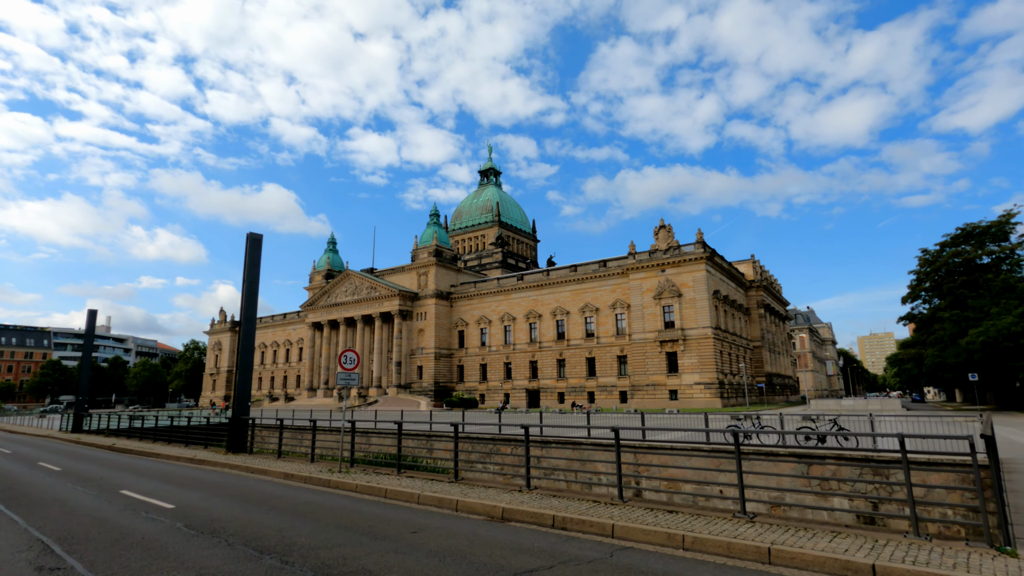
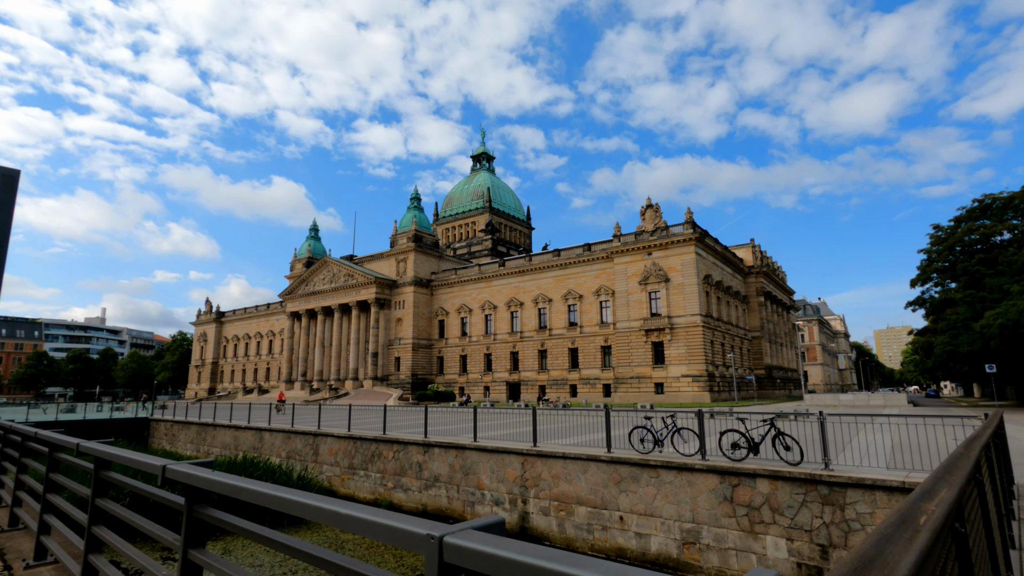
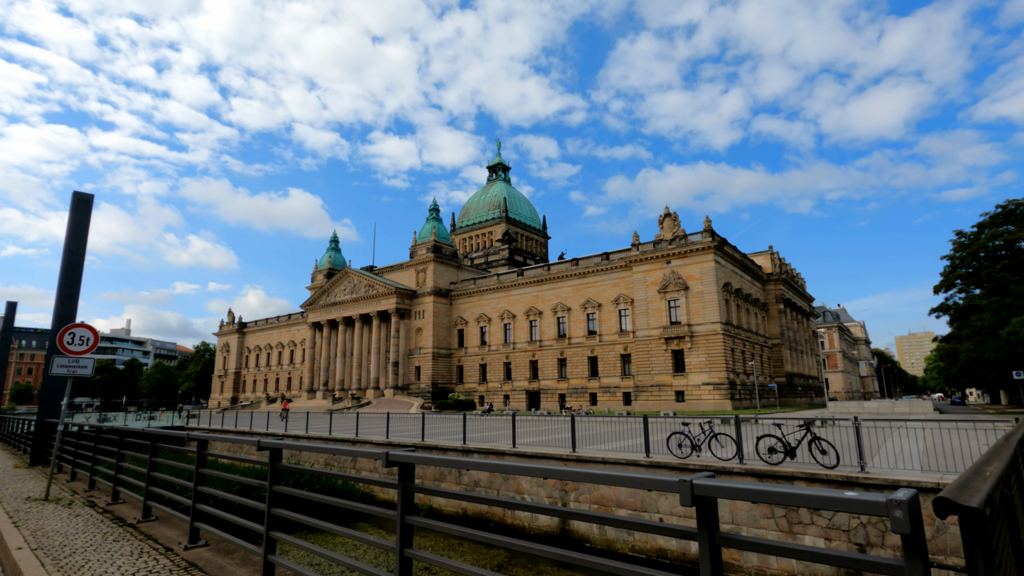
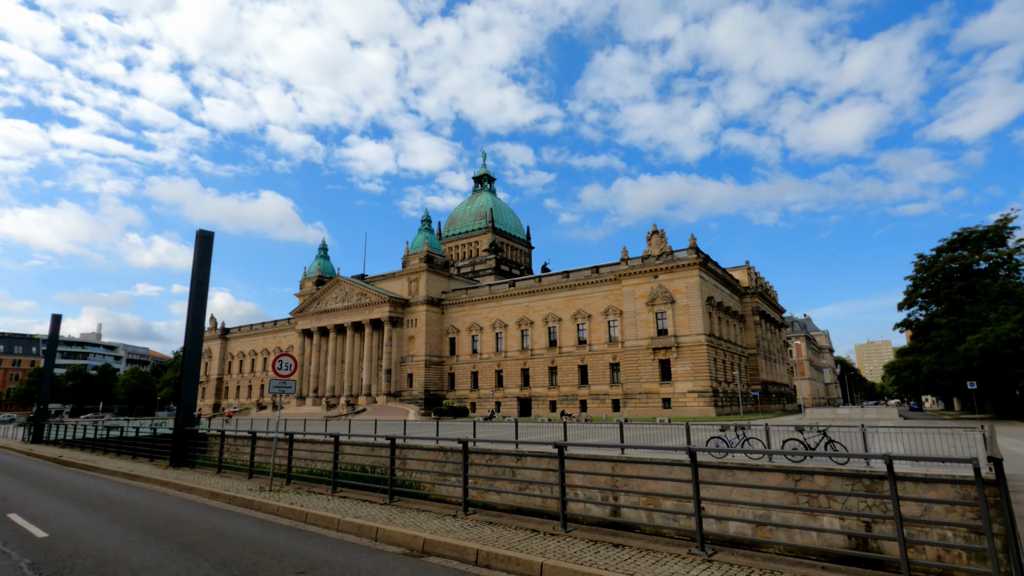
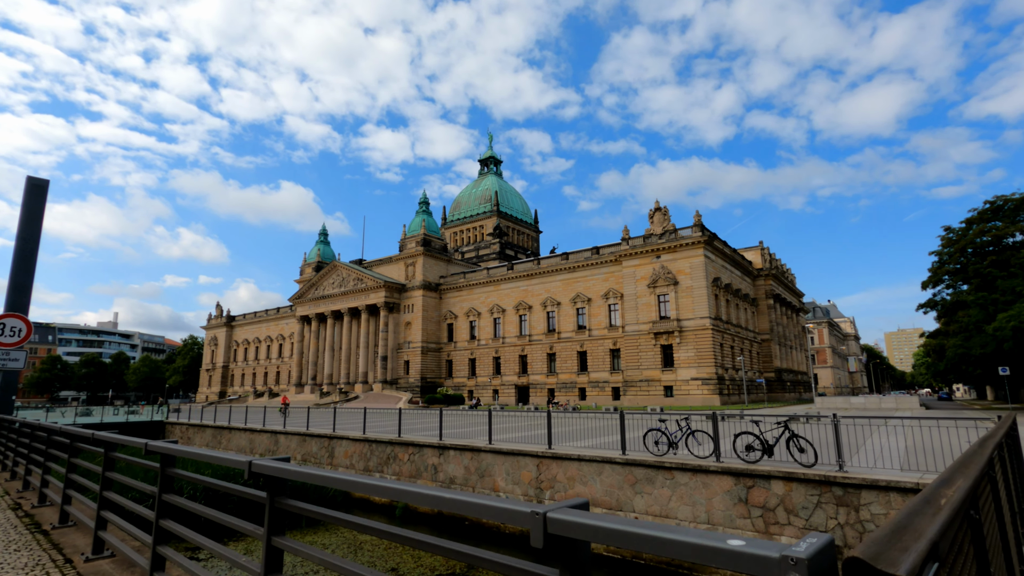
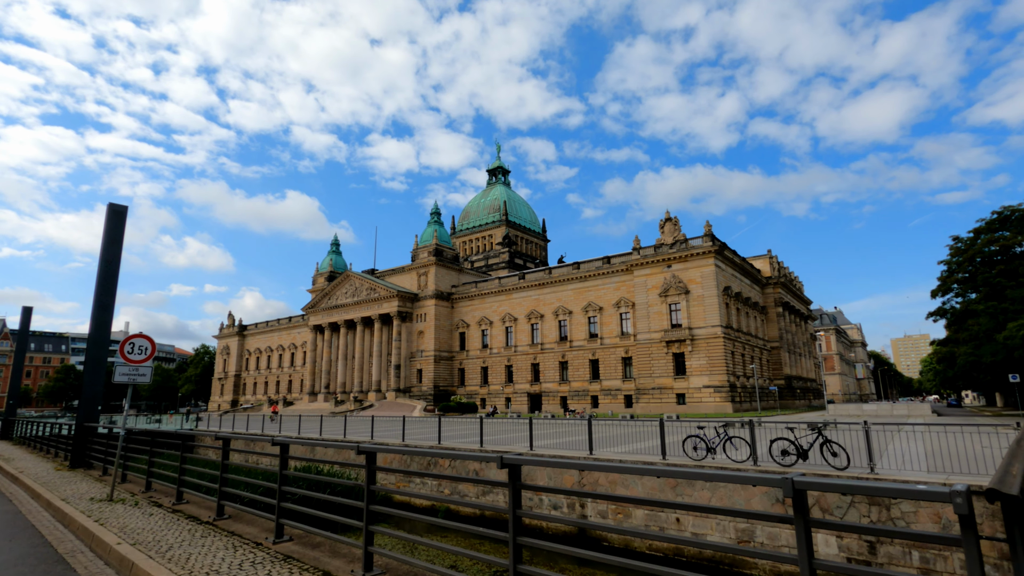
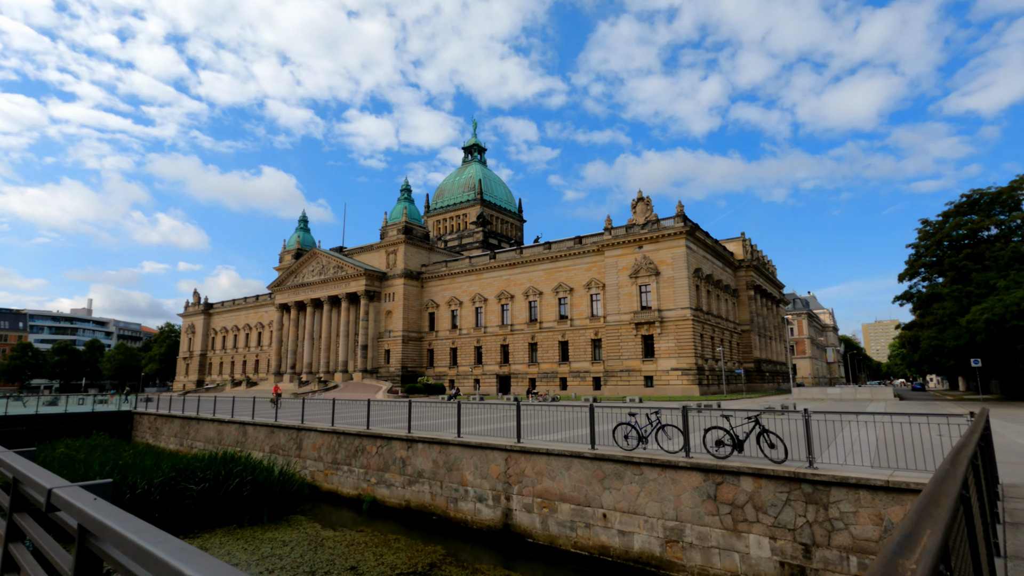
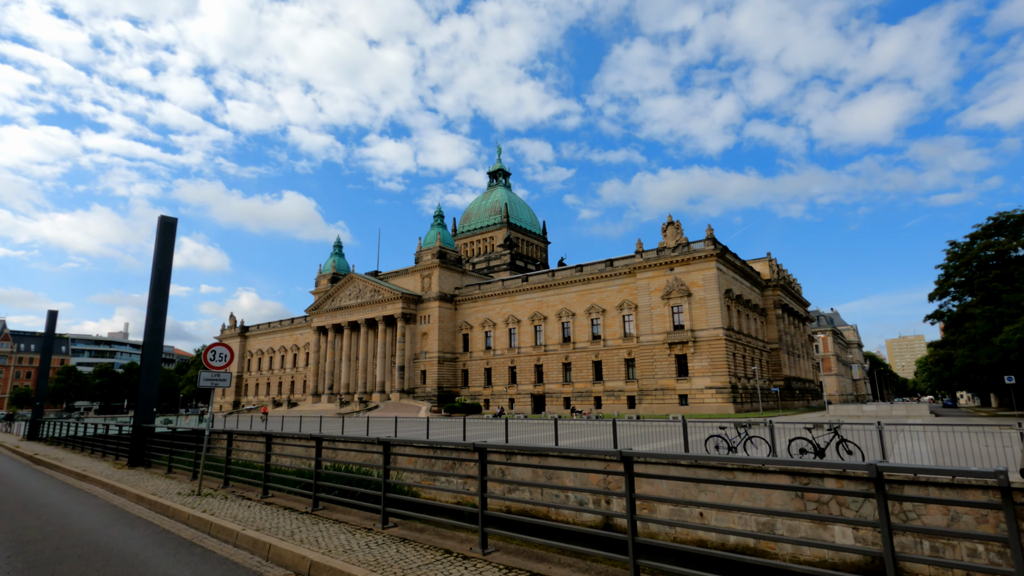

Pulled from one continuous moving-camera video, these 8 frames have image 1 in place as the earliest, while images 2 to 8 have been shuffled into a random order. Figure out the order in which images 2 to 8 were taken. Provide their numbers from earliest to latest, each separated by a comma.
4, 8, 6, 3, 5, 2, 7
